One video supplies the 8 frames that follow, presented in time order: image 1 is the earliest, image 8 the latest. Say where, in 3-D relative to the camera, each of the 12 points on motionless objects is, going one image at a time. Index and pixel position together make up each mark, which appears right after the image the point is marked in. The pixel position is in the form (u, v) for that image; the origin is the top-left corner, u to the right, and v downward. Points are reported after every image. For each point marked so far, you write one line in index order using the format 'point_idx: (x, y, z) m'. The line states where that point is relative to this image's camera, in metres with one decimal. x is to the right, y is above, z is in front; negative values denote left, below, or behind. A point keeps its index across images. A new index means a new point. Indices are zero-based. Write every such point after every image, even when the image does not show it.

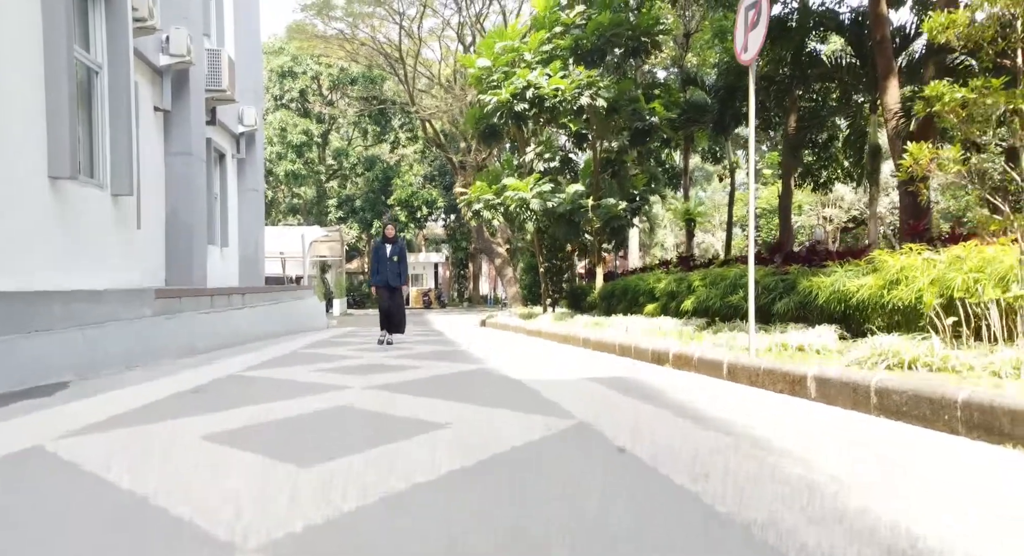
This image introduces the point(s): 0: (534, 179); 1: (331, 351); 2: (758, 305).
0: (+0.4, +1.9, +15.1) m
1: (-1.7, -0.7, +7.4) m
2: (+2.6, -0.3, +8.0) m
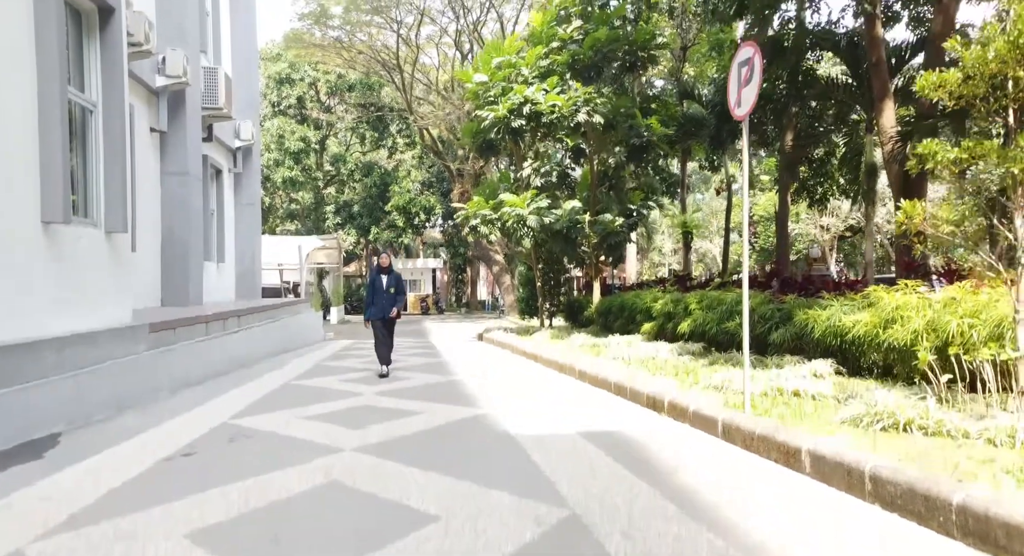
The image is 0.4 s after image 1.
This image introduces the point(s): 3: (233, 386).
0: (+0.4, +1.6, +15.1) m
1: (-1.8, -1.0, +7.4) m
2: (+2.5, -0.6, +8.0) m
3: (-2.8, -1.1, +7.6) m
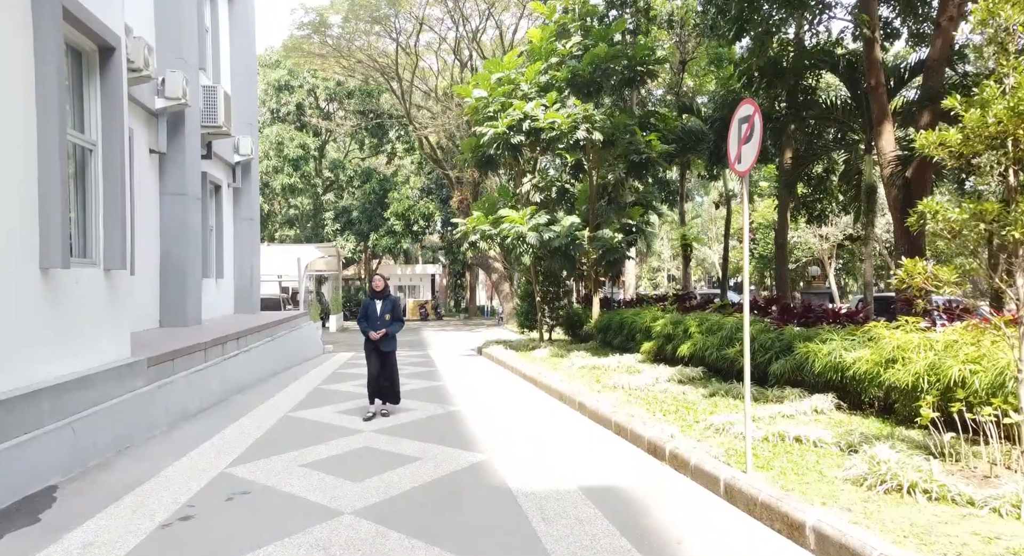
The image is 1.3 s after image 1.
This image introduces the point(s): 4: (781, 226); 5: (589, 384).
0: (+0.3, +1.3, +15.1) m
1: (-1.8, -1.3, +7.4) m
2: (+2.5, -0.9, +8.0) m
3: (-2.8, -1.4, +7.6) m
4: (+5.0, +1.0, +14.3) m
5: (+0.9, -1.2, +8.9) m
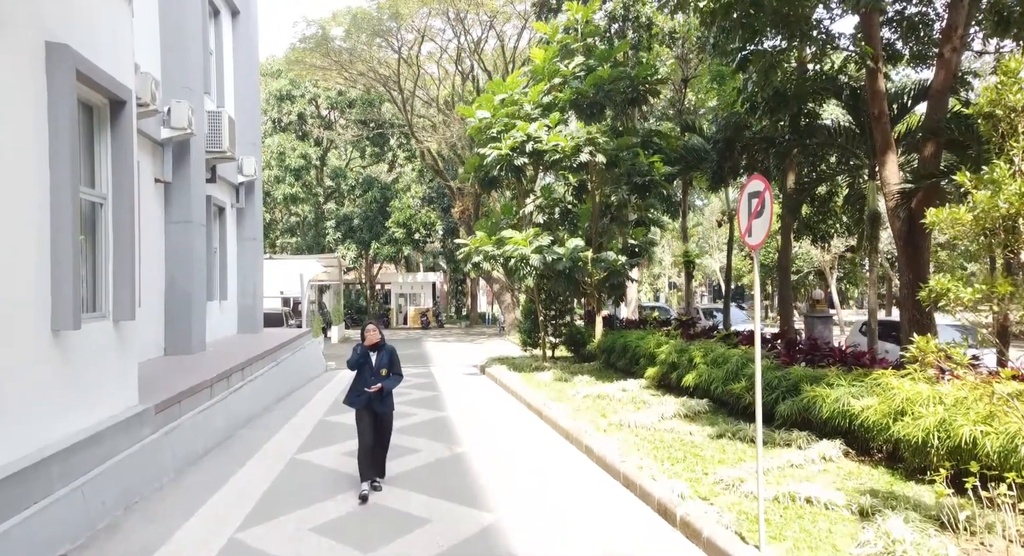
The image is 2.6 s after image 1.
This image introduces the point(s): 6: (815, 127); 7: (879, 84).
0: (+0.4, +0.9, +15.1) m
1: (-1.7, -1.8, +7.4) m
2: (+2.6, -1.3, +8.0) m
3: (-2.7, -1.8, +7.6) m
4: (+5.0, +0.5, +14.3) m
5: (+0.9, -1.6, +8.9) m
6: (+4.8, +2.4, +12.2) m
7: (+5.0, +2.7, +10.5) m
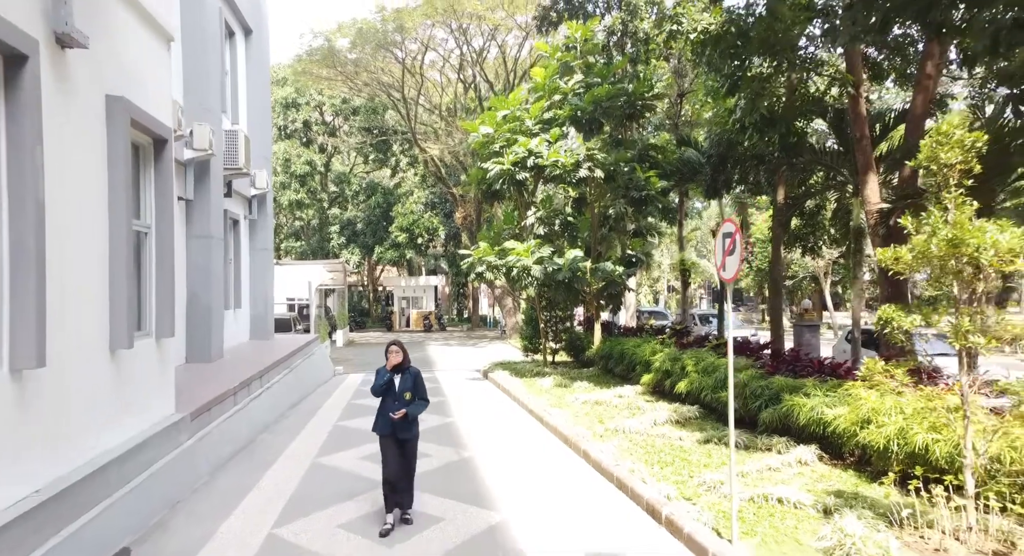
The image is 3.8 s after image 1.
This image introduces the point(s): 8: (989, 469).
0: (+0.5, +0.7, +15.7) m
1: (-1.7, -2.0, +8.1) m
2: (+2.6, -1.5, +8.6) m
3: (-2.7, -2.0, +8.2) m
4: (+5.1, +0.3, +14.9) m
5: (+1.0, -1.8, +9.5) m
6: (+4.9, +2.2, +12.9) m
7: (+5.1, +2.5, +11.2) m
8: (+3.0, -1.2, +4.9) m
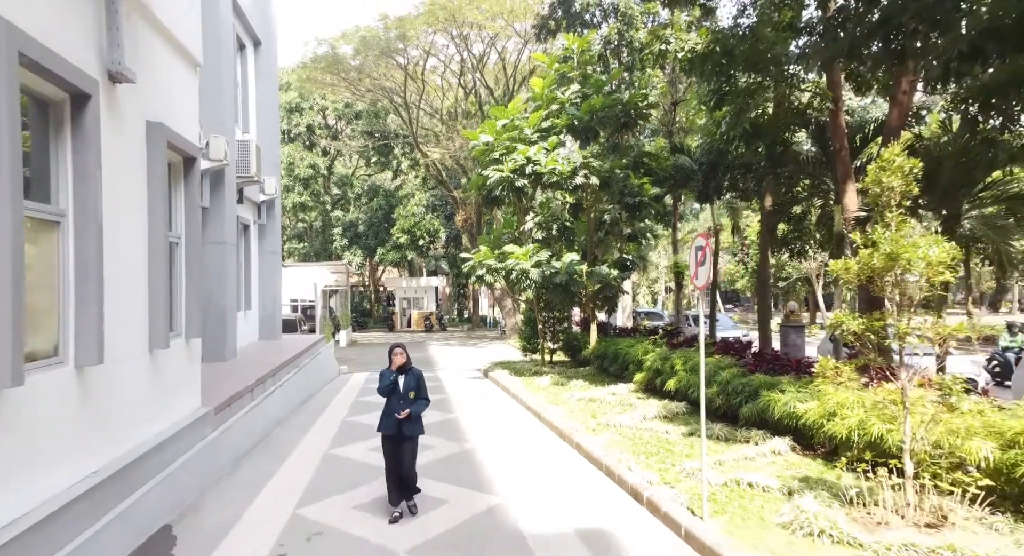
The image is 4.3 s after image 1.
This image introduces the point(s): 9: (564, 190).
0: (+0.4, +0.6, +16.4) m
1: (-1.7, -2.0, +8.7) m
2: (+2.6, -1.6, +9.3) m
3: (-2.7, -2.1, +8.9) m
4: (+5.1, +0.3, +15.6) m
5: (+1.0, -1.9, +10.2) m
6: (+4.9, +2.1, +13.5) m
7: (+5.1, +2.4, +11.8) m
8: (+3.0, -1.3, +5.6) m
9: (+1.1, +1.9, +16.8) m
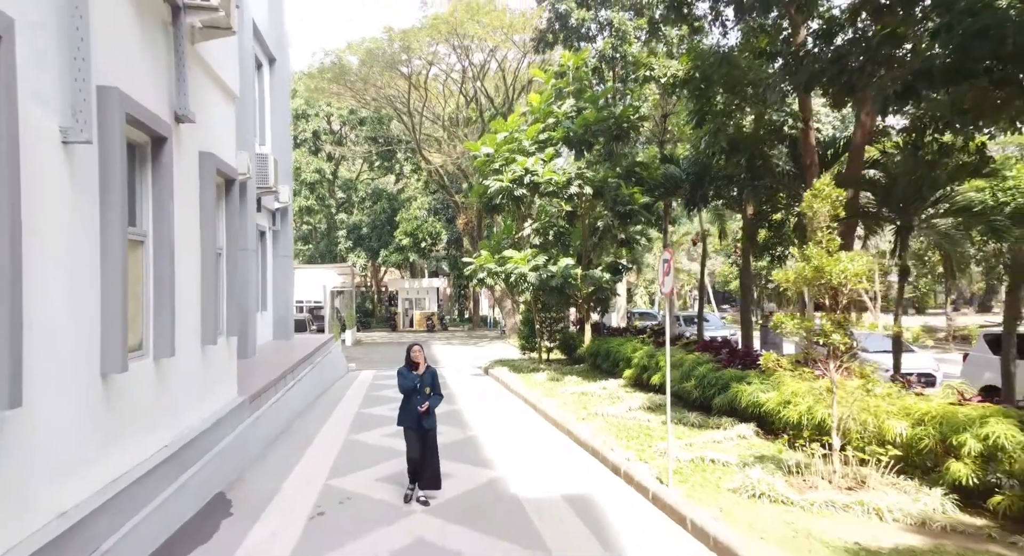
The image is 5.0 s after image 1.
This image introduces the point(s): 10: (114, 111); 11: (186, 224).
0: (+0.4, +0.6, +17.5) m
1: (-1.7, -2.1, +9.9) m
2: (+2.6, -1.6, +10.4) m
3: (-2.7, -2.1, +10.0) m
4: (+5.0, +0.2, +16.7) m
5: (+0.9, -2.0, +11.3) m
6: (+4.8, +2.1, +14.7) m
7: (+5.0, +2.4, +13.0) m
8: (+3.0, -1.3, +6.7) m
9: (+1.1, +1.9, +17.9) m
10: (-2.6, +1.1, +5.0) m
11: (-2.9, +0.5, +6.9) m
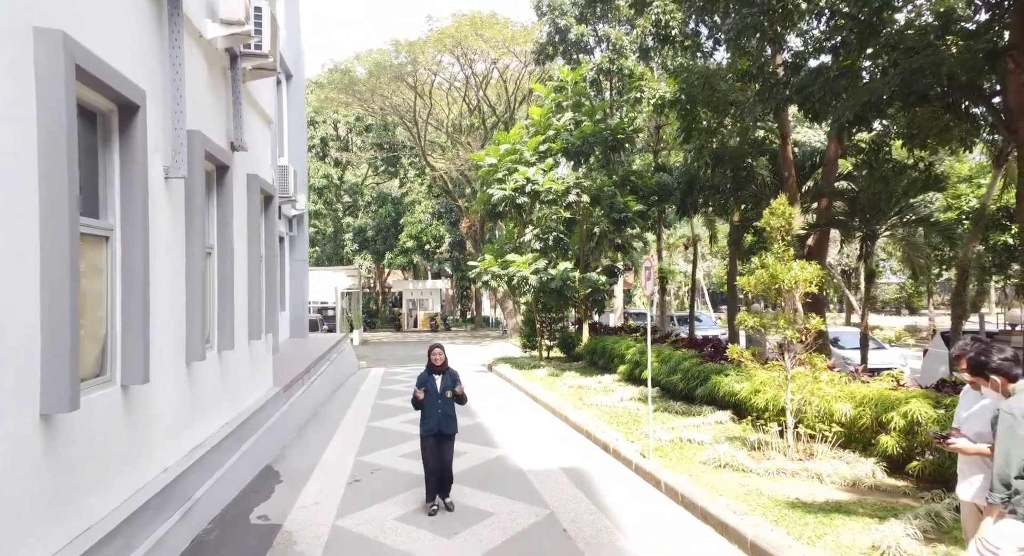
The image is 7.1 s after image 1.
0: (+0.5, +0.5, +18.7) m
1: (-1.7, -2.1, +11.1) m
2: (+2.7, -1.7, +11.6) m
3: (-2.7, -2.2, +11.2) m
4: (+5.1, +0.2, +17.9) m
5: (+1.0, -2.0, +12.5) m
6: (+4.9, +2.0, +15.9) m
7: (+5.1, +2.3, +14.2) m
8: (+3.0, -1.4, +7.9) m
9: (+1.2, +1.8, +19.1) m
10: (-2.5, +1.0, +6.2) m
11: (-2.9, +0.4, +8.1) m
